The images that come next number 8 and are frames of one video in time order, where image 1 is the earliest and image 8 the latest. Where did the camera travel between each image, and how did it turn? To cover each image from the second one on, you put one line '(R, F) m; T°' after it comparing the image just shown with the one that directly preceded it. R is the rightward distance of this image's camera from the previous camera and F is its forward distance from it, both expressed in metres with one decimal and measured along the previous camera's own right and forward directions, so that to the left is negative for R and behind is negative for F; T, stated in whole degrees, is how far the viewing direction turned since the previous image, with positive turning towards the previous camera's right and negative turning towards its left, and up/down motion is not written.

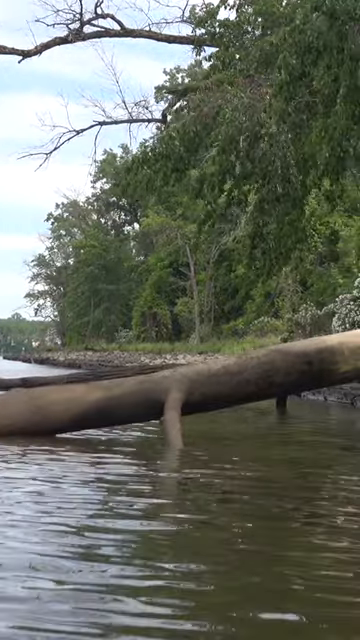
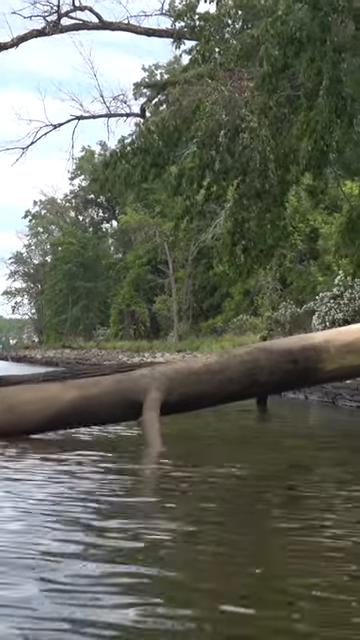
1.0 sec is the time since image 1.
(0.0, +0.4) m; +1°
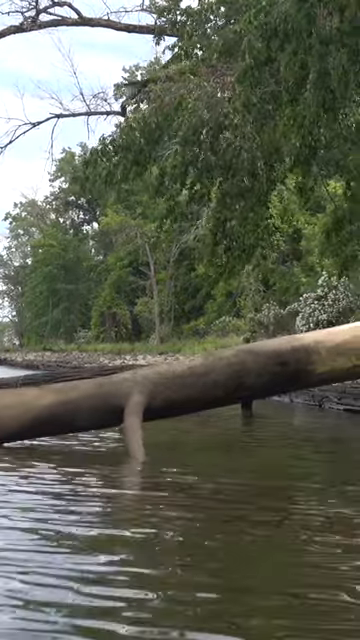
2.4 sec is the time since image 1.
(0.0, +0.5) m; +1°
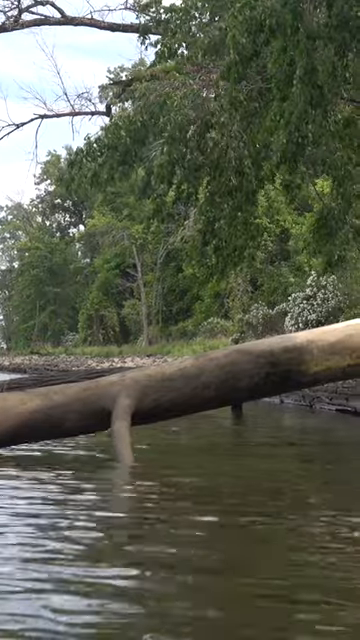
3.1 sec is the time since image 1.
(0.0, +0.3) m; 0°
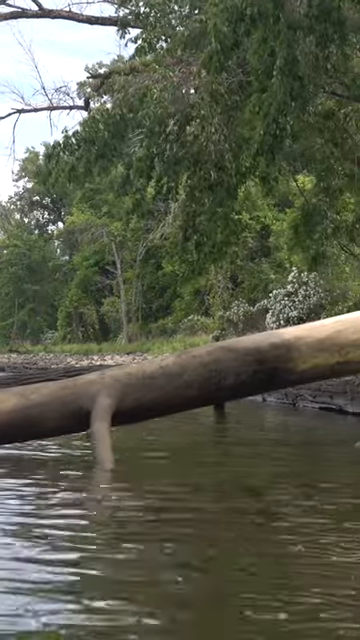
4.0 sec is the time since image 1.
(0.0, +0.3) m; +1°
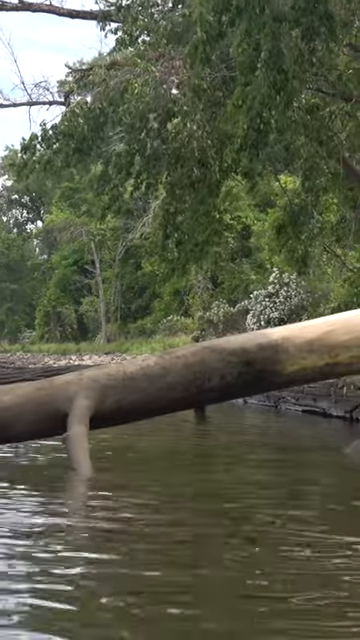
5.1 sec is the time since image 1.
(0.0, +0.4) m; +1°
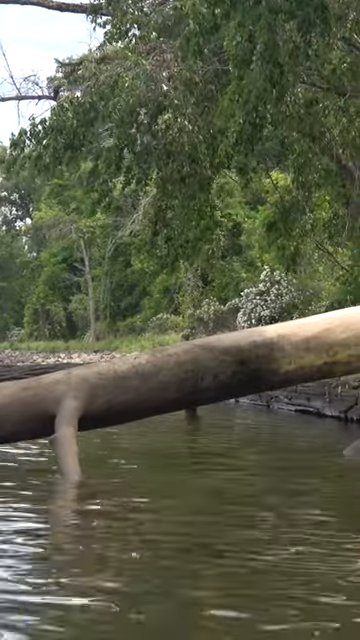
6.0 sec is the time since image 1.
(0.0, +0.3) m; 0°
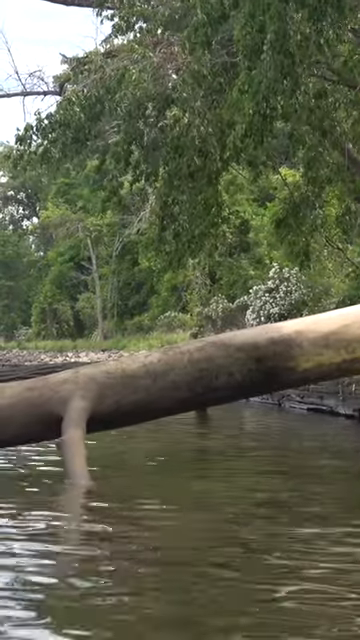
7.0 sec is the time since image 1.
(0.0, +0.3) m; 0°
